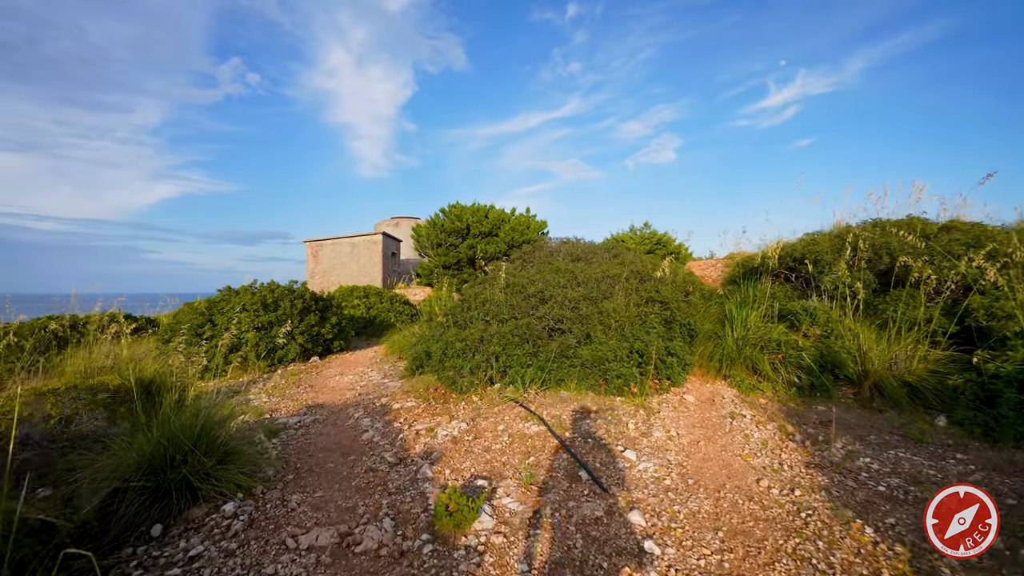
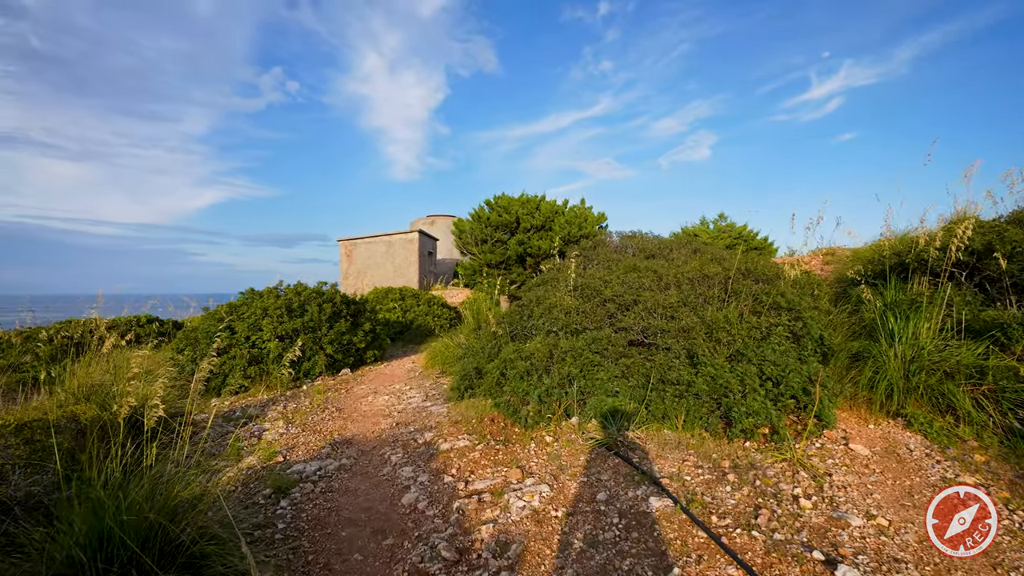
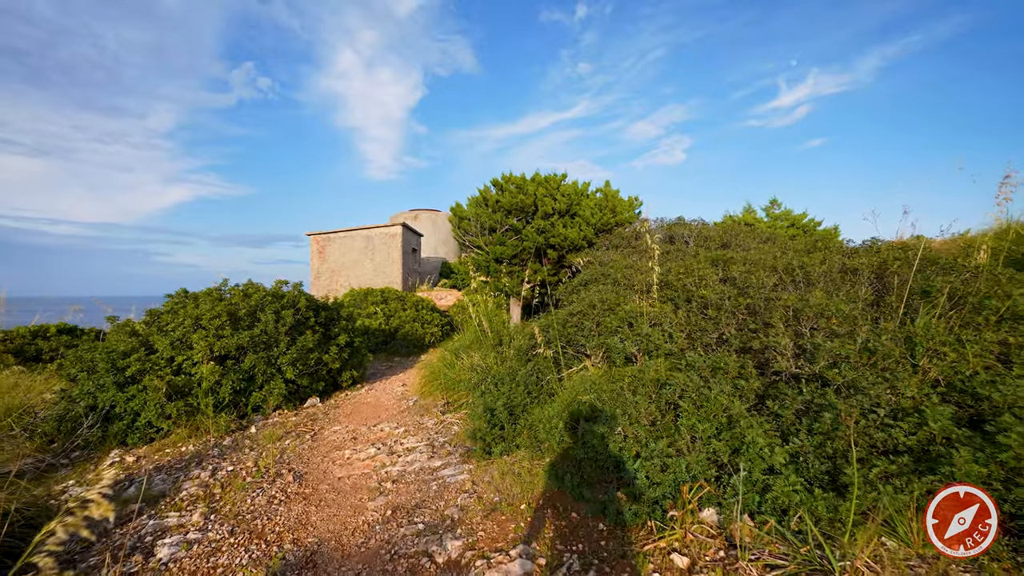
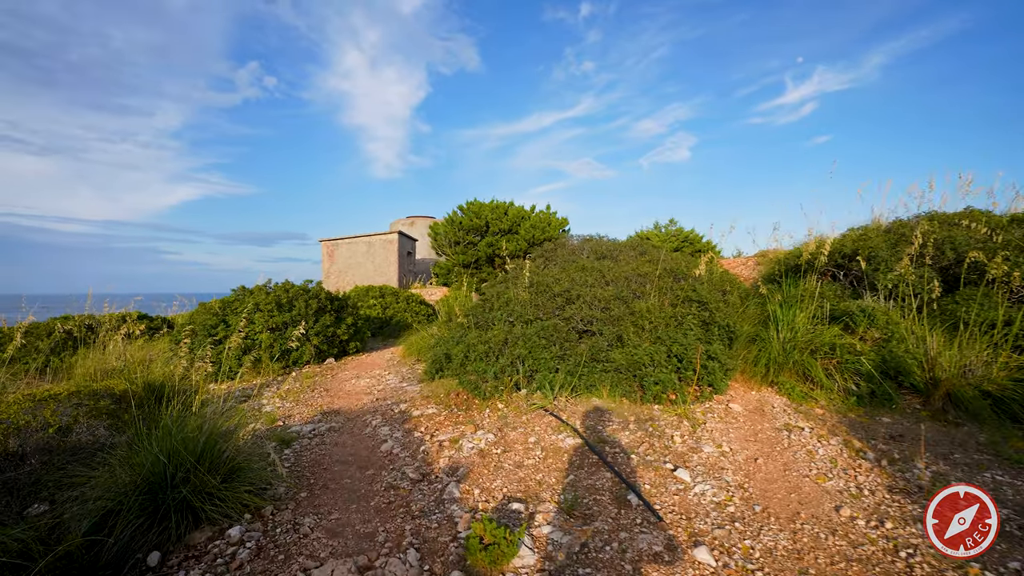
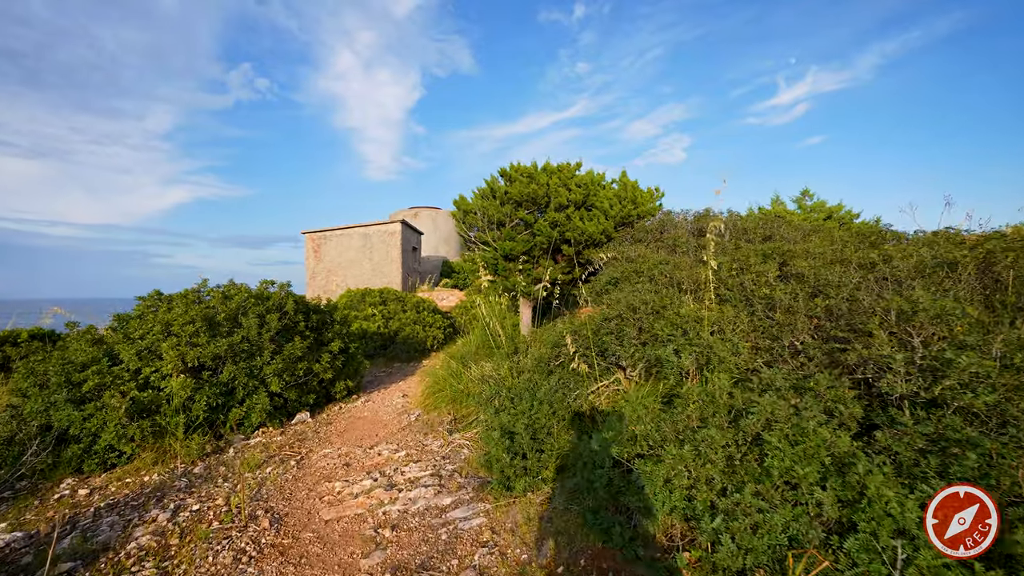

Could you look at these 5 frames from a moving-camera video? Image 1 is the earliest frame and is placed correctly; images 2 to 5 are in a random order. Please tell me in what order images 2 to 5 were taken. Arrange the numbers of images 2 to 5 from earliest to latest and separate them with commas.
4, 2, 3, 5
